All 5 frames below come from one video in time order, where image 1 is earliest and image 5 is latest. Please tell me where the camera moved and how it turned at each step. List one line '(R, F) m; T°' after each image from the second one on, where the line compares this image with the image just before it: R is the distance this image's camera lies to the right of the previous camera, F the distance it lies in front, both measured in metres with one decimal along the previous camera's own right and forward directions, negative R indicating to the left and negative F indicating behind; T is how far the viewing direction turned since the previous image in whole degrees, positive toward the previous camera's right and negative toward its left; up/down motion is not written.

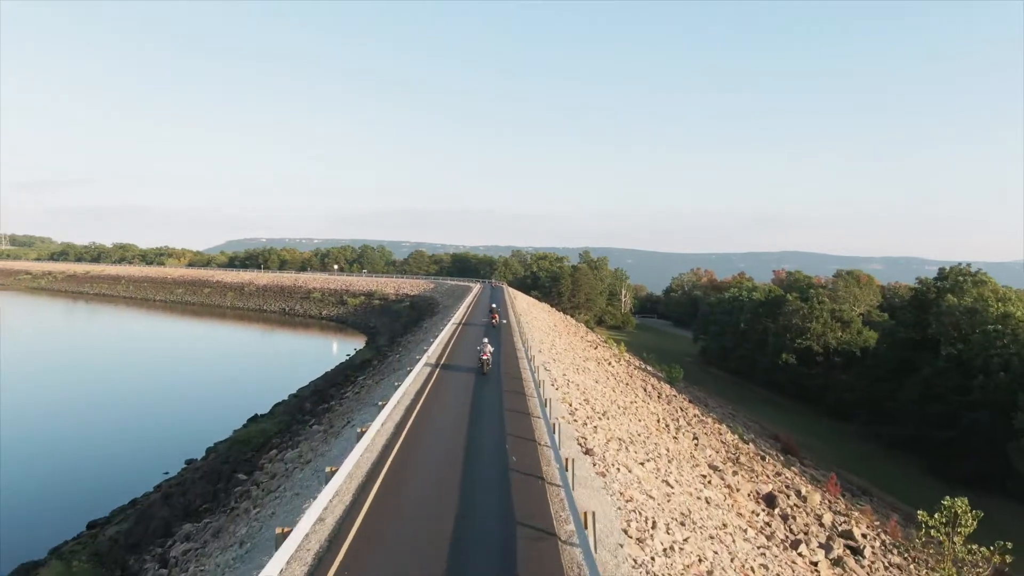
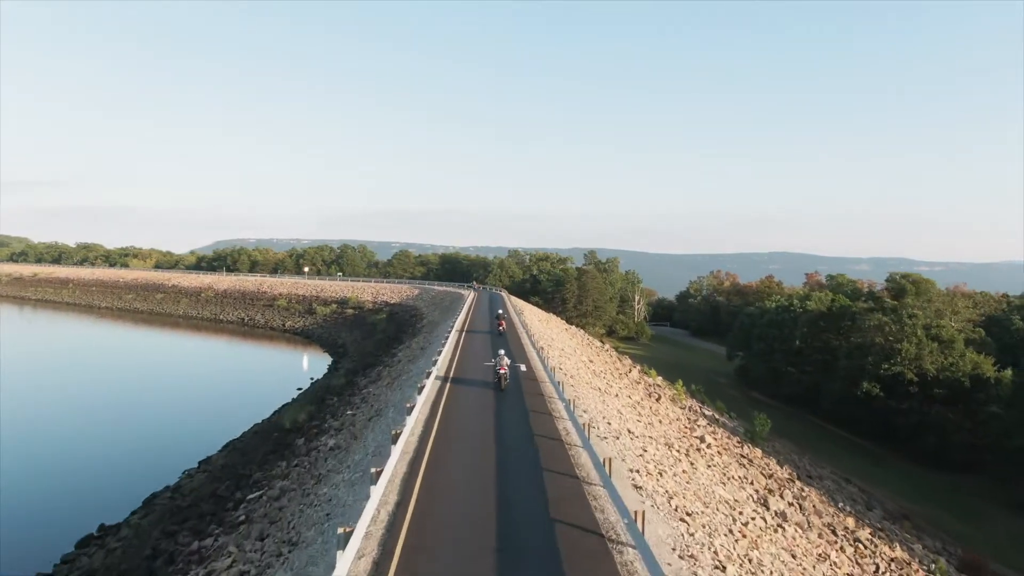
(-0.9, +10.4) m; +1°
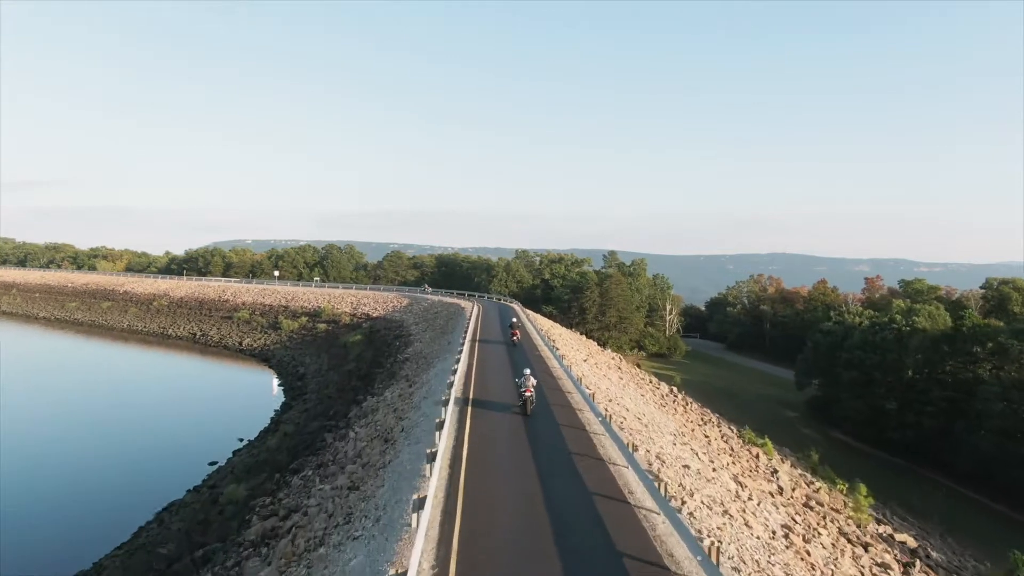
(-1.0, +11.1) m; 0°
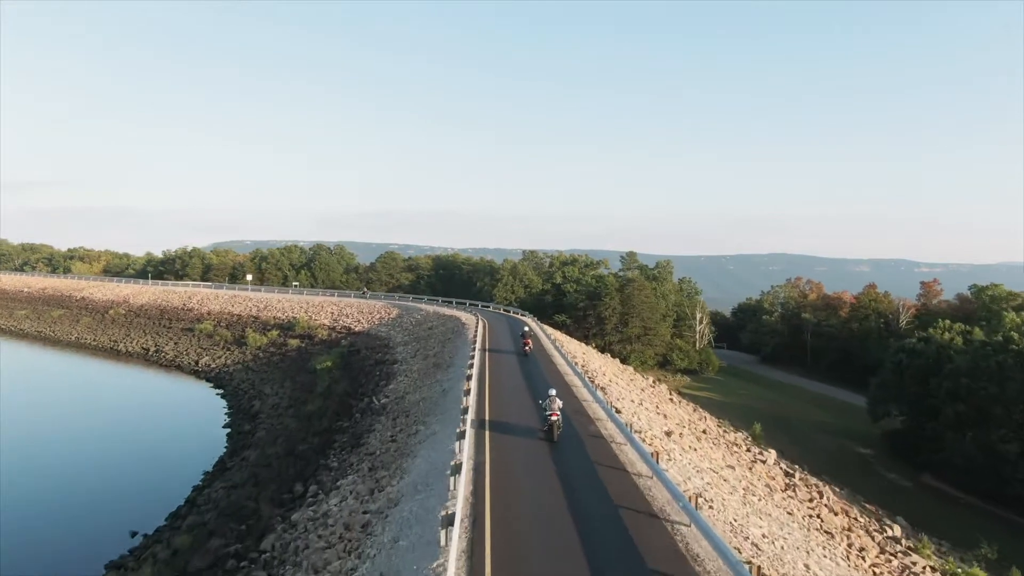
(-0.7, +7.7) m; 0°
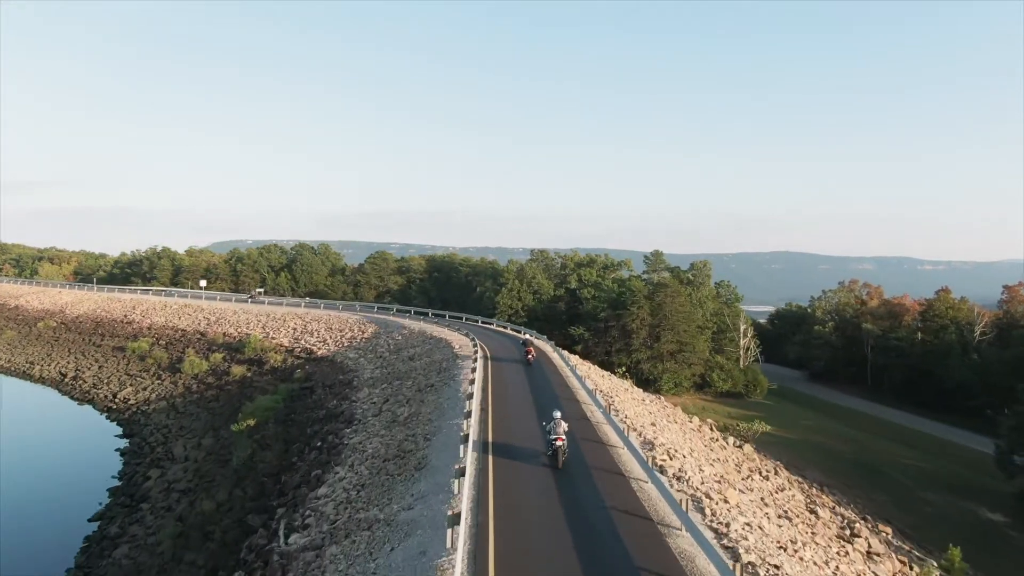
(-0.4, +8.7) m; 0°
